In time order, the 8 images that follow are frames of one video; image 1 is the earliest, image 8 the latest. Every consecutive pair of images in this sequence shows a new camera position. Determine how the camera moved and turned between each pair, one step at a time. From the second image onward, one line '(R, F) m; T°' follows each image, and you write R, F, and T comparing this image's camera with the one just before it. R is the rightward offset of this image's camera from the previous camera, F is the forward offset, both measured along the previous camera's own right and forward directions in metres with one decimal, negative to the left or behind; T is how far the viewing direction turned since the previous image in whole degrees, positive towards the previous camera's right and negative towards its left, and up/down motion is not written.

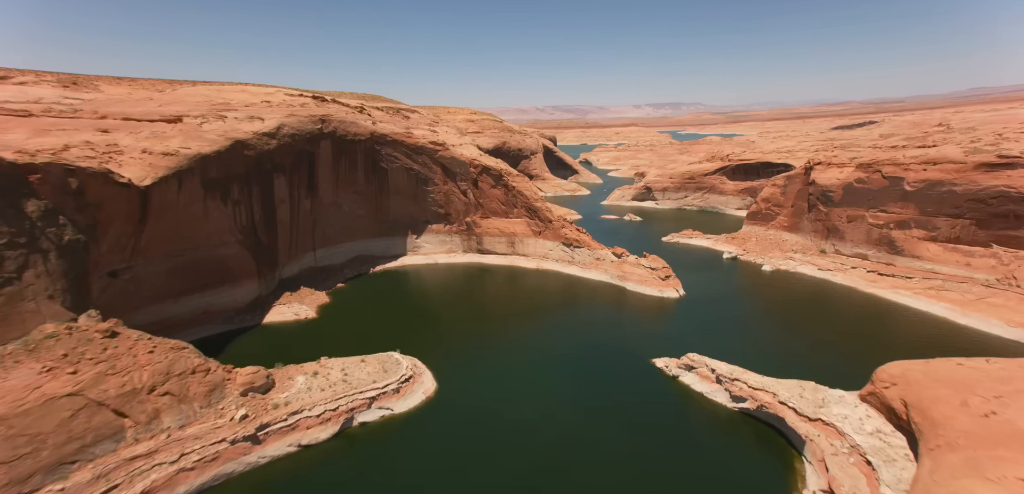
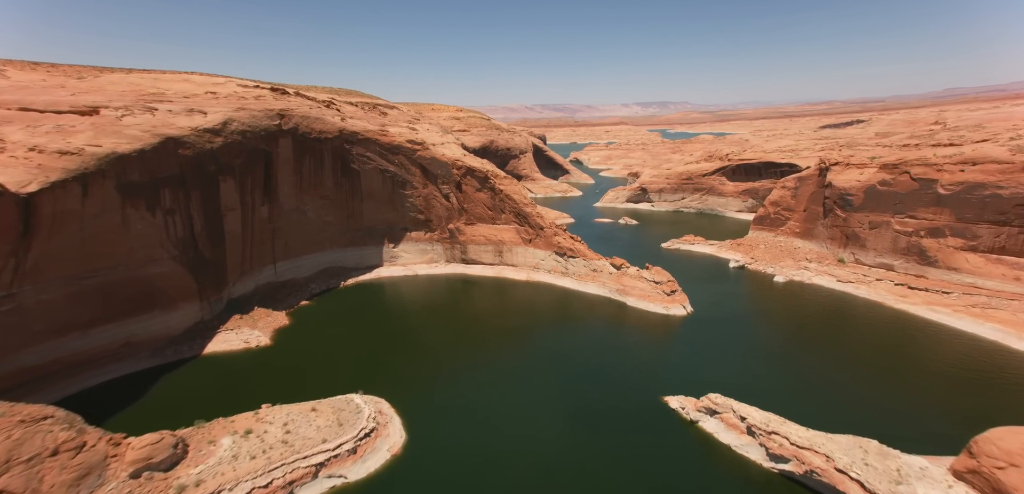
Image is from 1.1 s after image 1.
(+0.2, +3.9) m; +1°
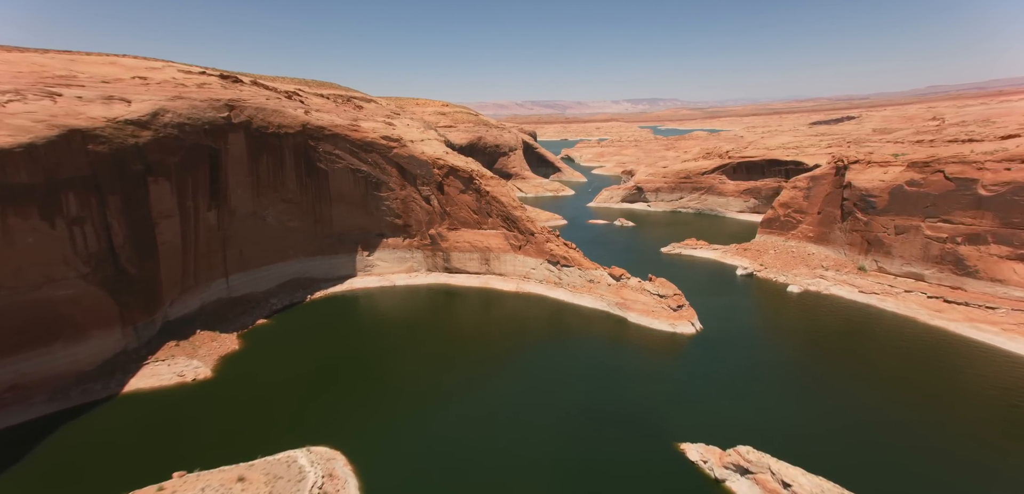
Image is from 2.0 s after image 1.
(+0.2, +3.6) m; +1°
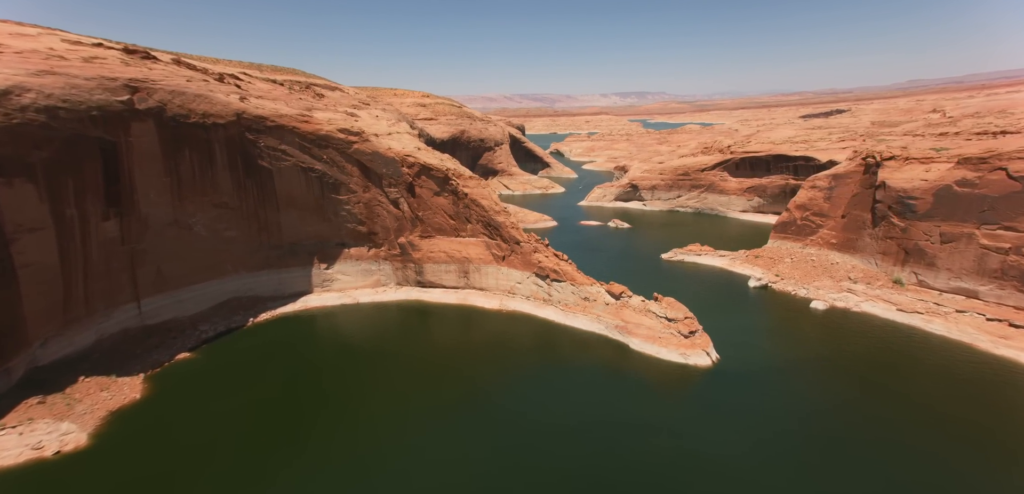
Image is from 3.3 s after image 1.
(+0.5, +4.8) m; +1°
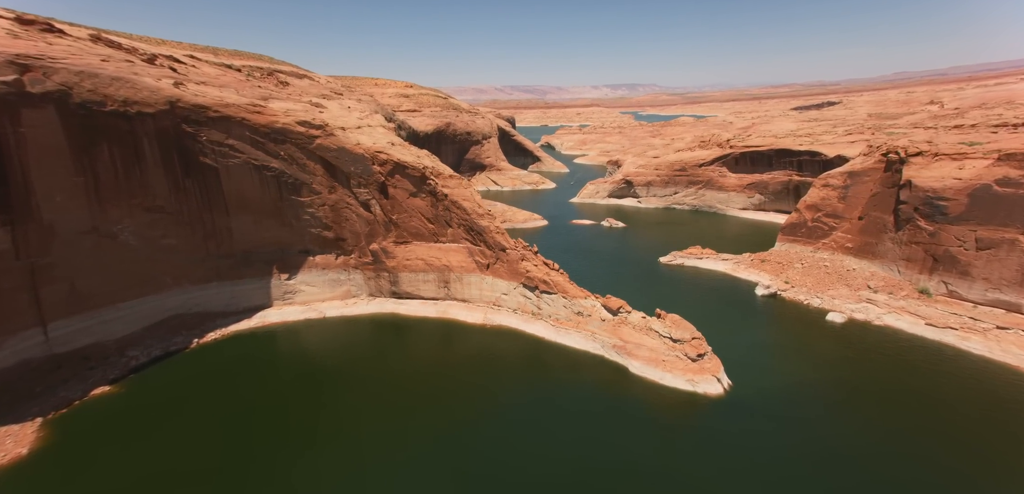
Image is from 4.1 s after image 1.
(+0.4, +3.1) m; +1°
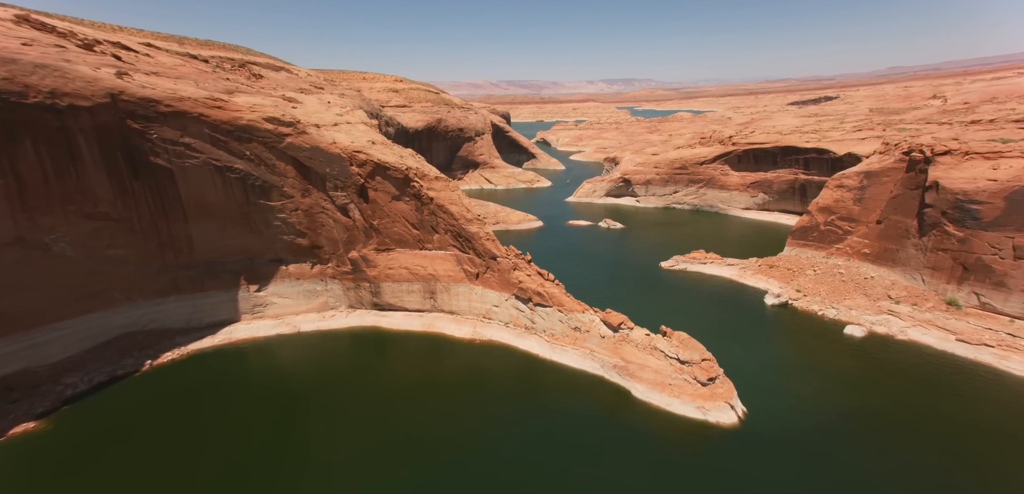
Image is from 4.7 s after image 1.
(+0.3, +2.2) m; 0°
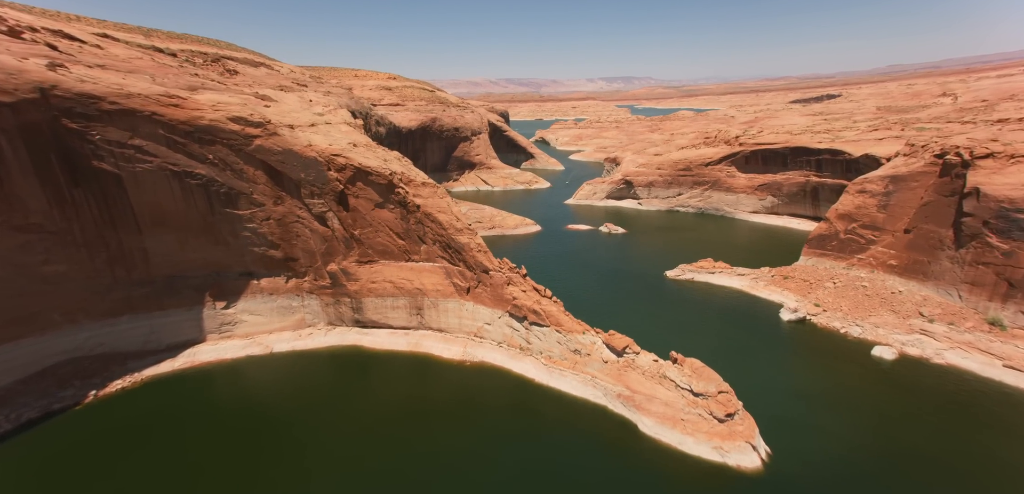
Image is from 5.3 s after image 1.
(+0.3, +2.3) m; 0°
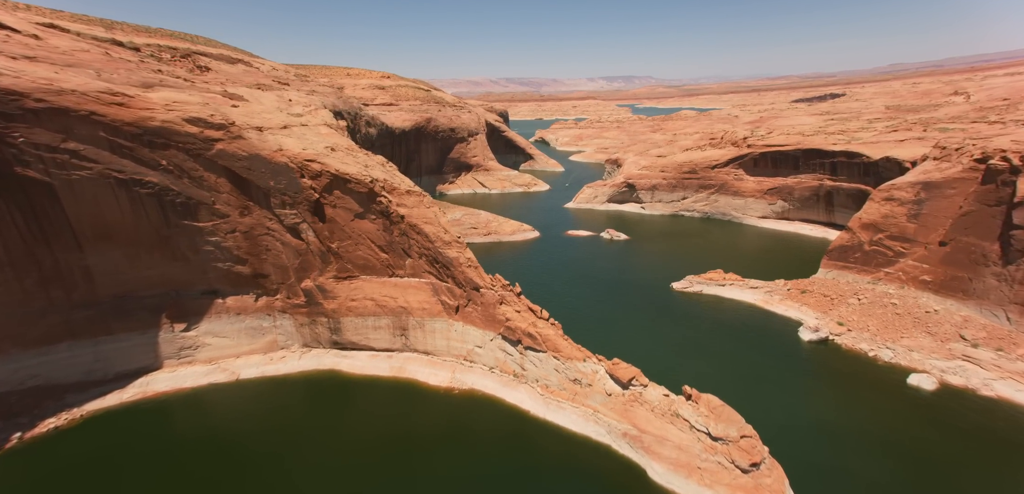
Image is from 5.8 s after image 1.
(+0.3, +2.3) m; 0°
